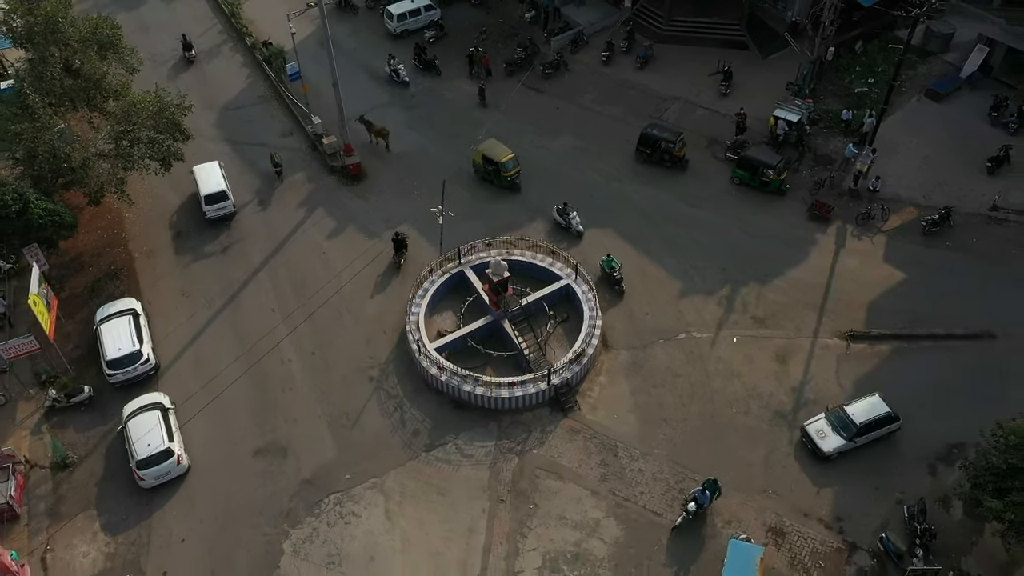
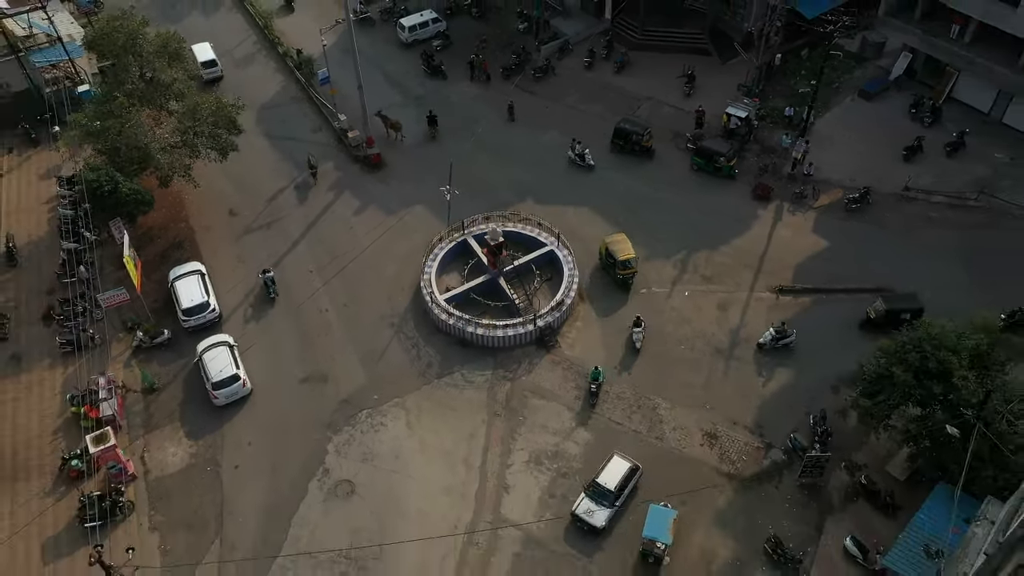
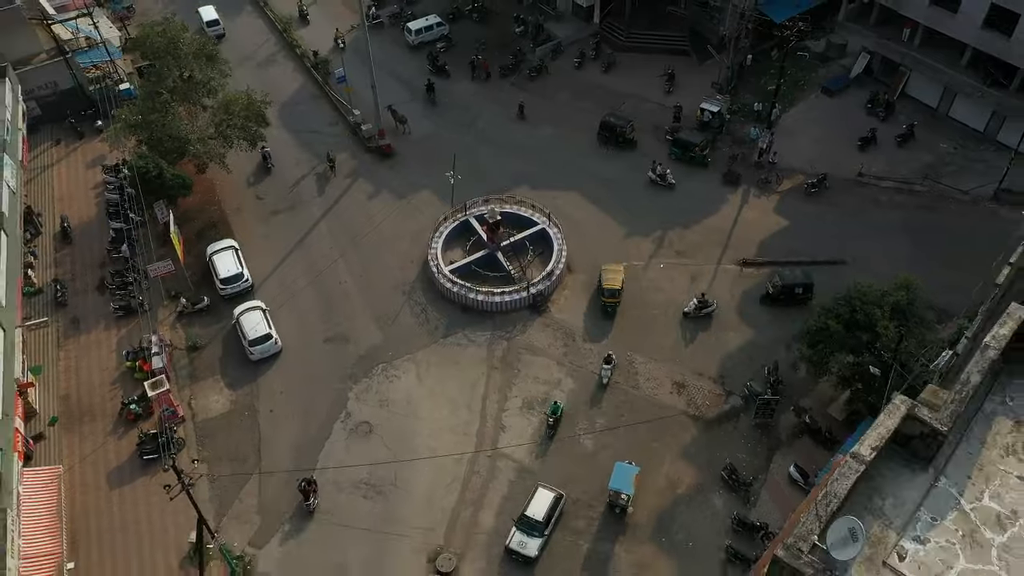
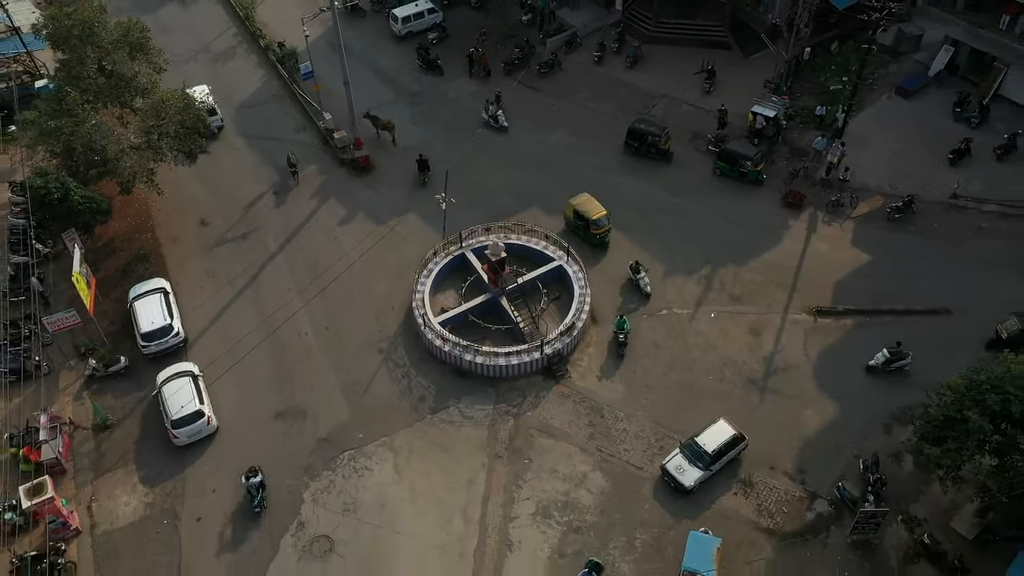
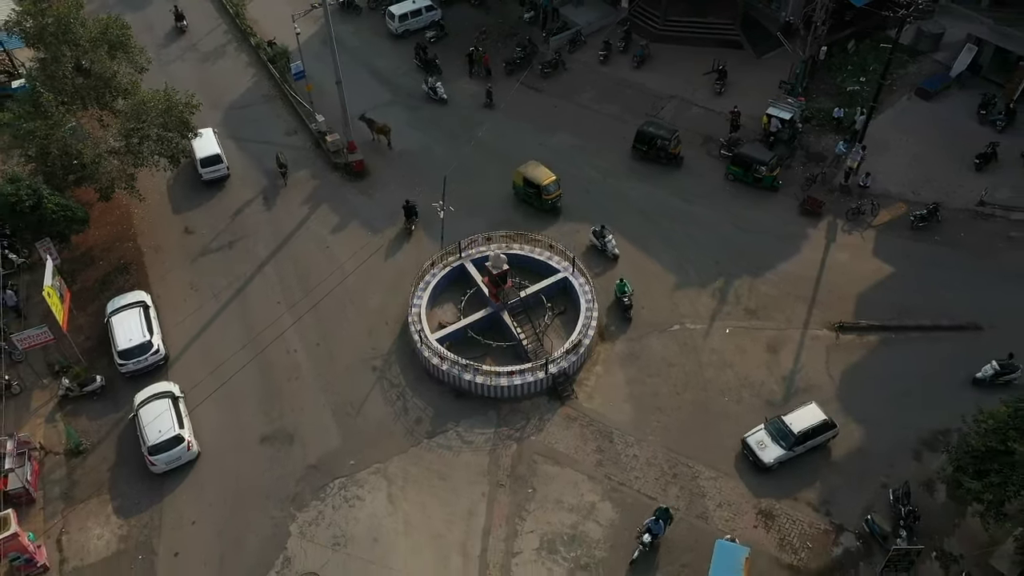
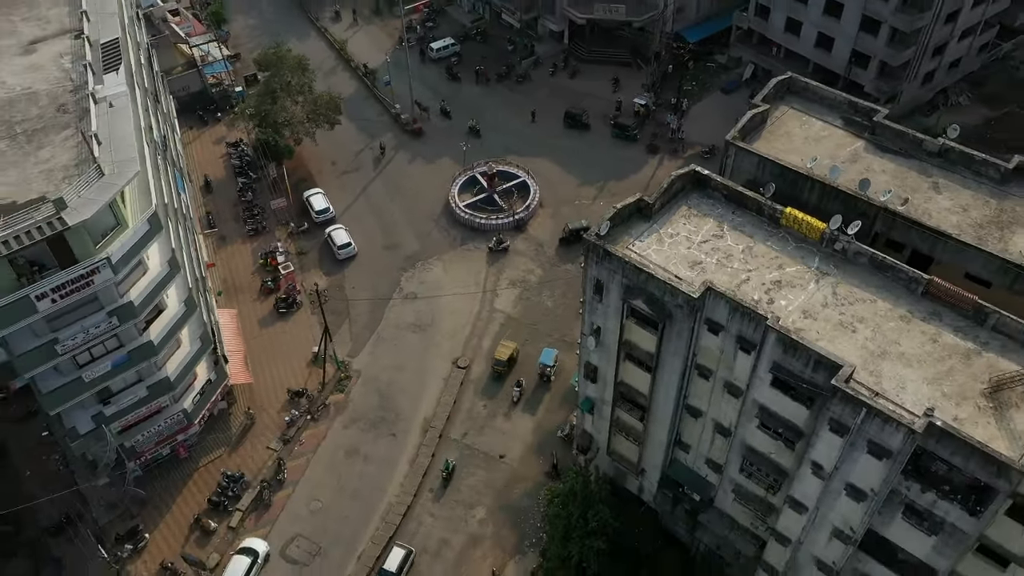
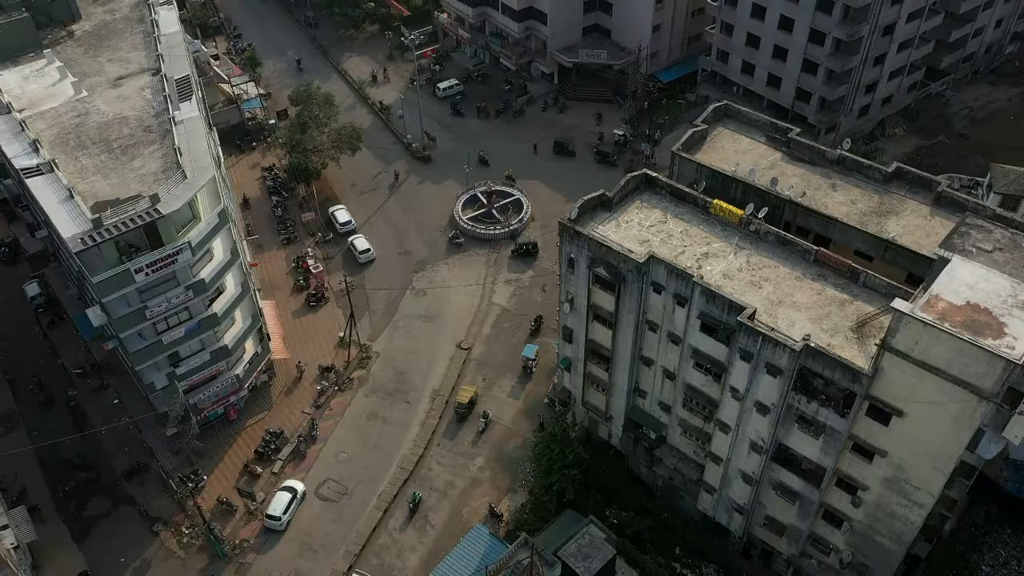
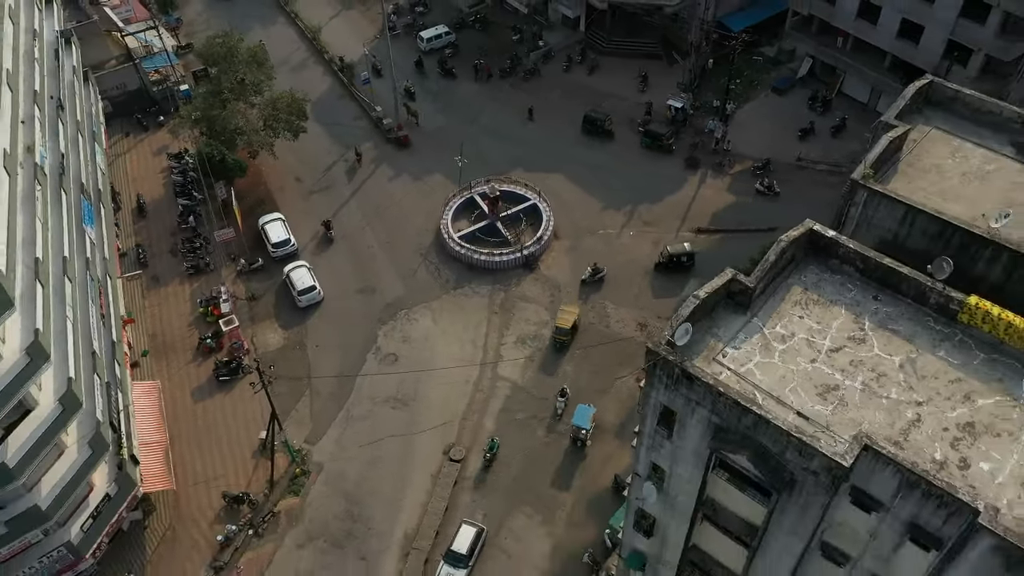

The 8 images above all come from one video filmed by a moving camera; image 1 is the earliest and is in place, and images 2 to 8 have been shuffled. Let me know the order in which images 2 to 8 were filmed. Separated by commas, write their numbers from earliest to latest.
5, 4, 2, 3, 8, 6, 7
